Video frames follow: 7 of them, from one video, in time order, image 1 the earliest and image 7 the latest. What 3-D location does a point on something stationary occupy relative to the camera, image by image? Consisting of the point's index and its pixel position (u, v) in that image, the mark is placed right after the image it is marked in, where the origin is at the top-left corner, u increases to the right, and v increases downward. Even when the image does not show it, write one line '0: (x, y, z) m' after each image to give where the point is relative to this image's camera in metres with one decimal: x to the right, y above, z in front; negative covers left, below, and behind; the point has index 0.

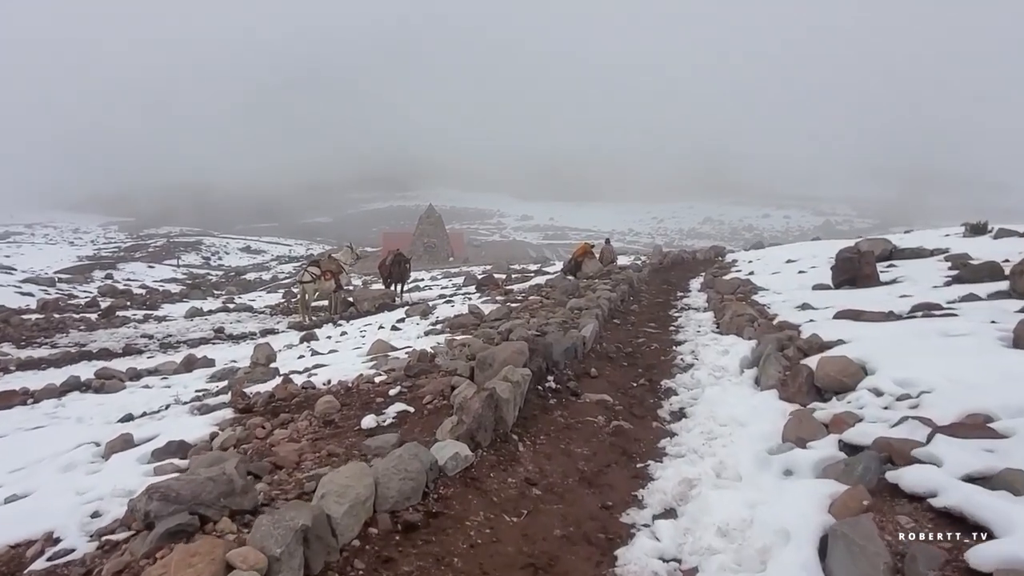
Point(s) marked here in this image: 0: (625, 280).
0: (+2.7, +0.2, +17.4) m
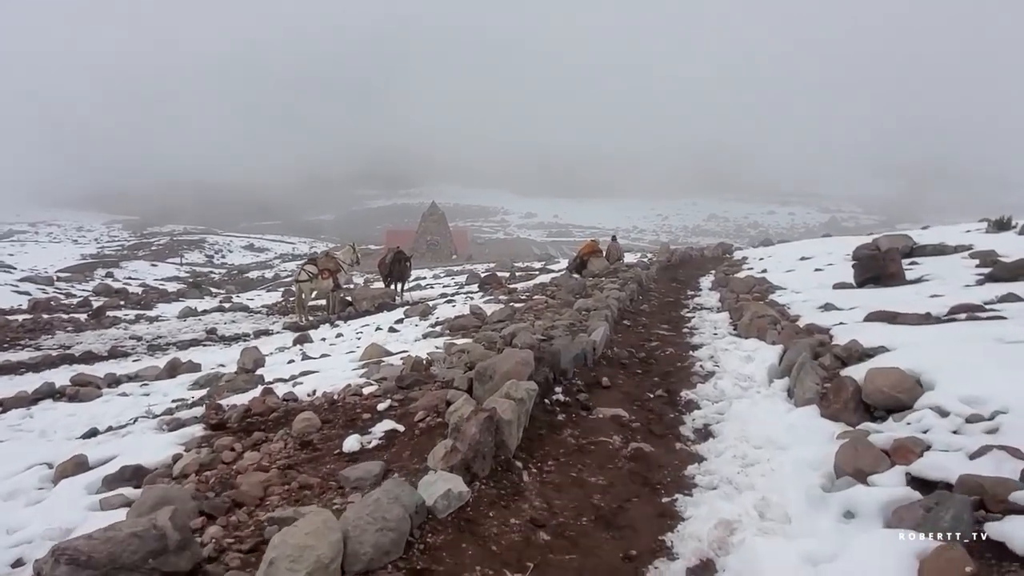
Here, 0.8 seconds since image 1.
0: (+2.8, +0.2, +16.6) m
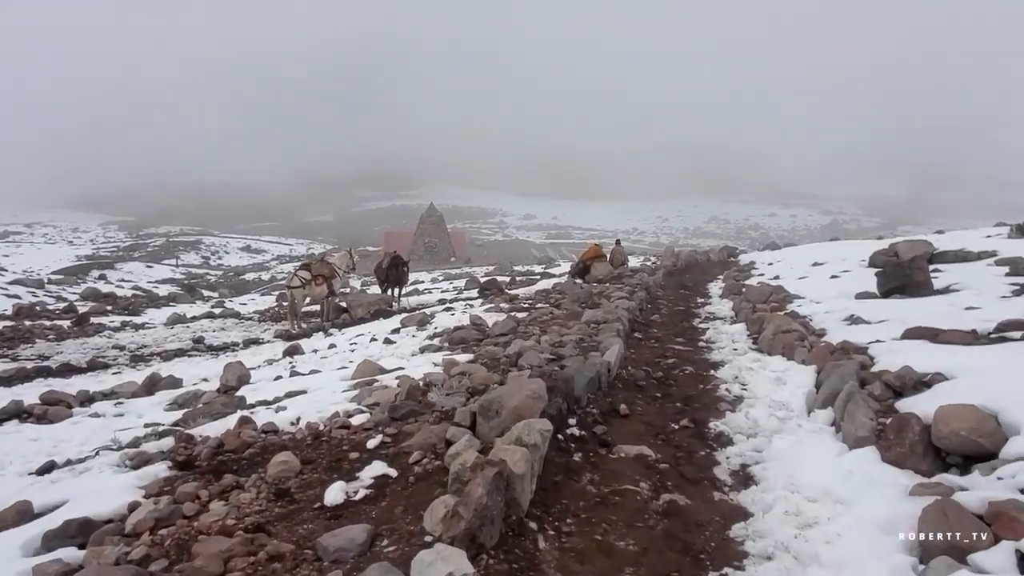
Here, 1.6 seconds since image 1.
0: (+2.9, +0.1, +15.9) m
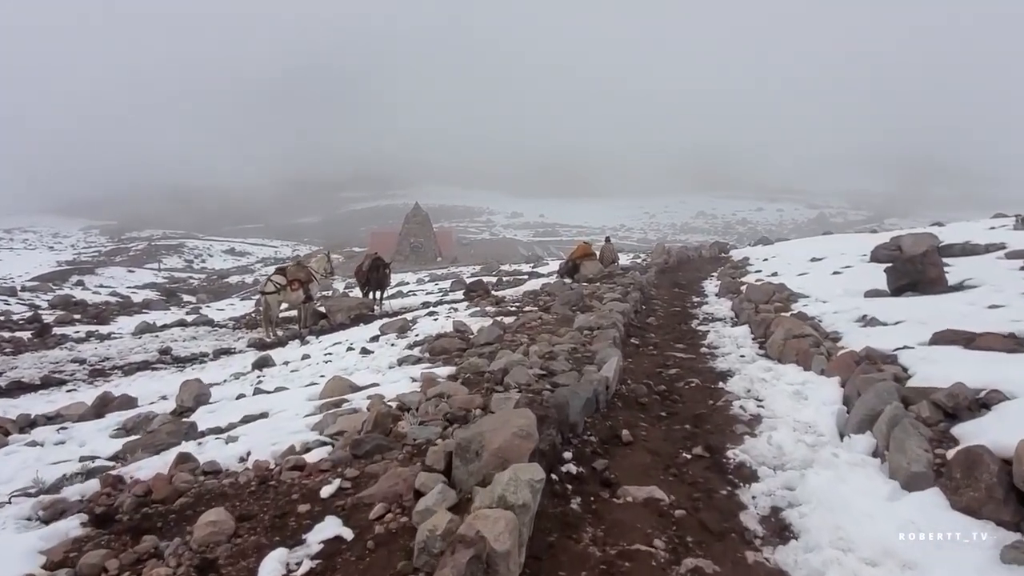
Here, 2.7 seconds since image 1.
0: (+2.6, +0.1, +15.1) m
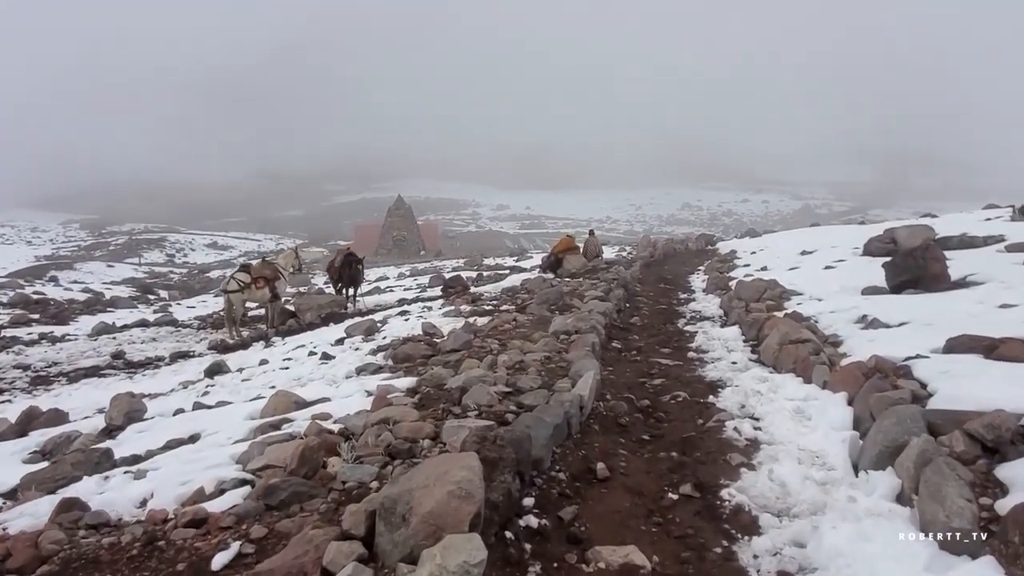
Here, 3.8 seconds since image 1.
0: (+2.1, +0.1, +14.3) m
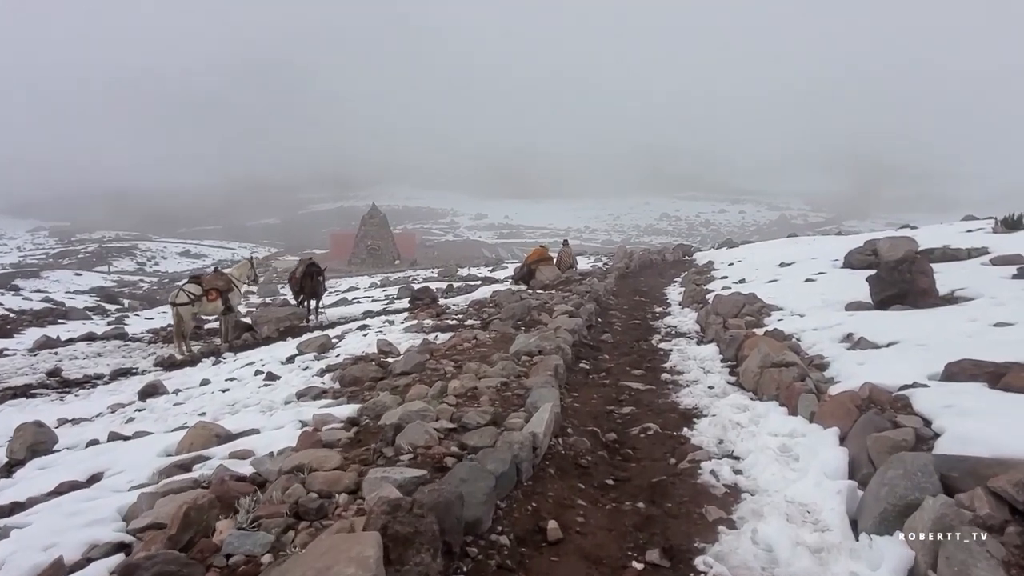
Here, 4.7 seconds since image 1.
0: (+1.5, -0.1, +13.6) m
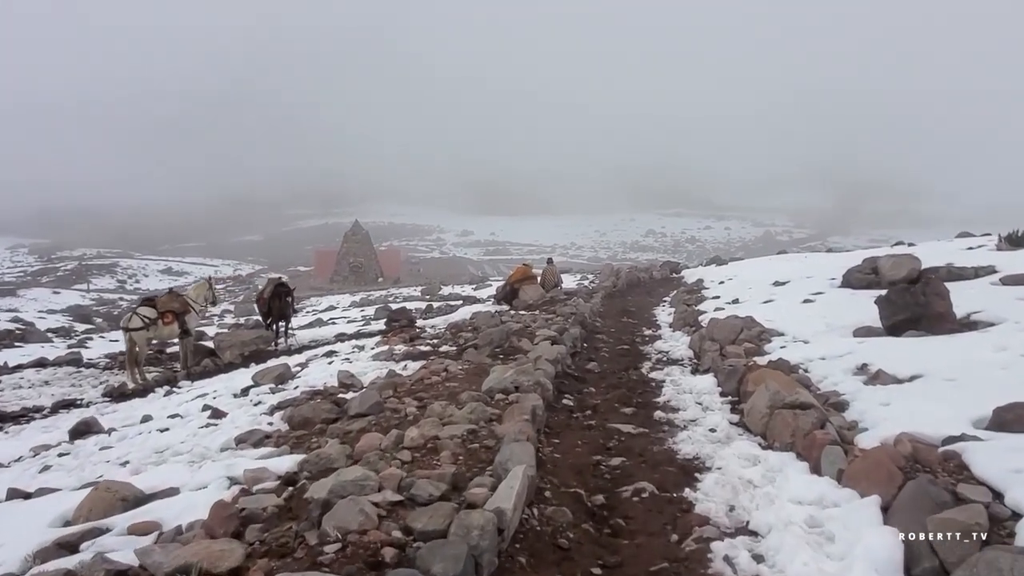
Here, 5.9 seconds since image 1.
0: (+1.1, -0.5, +12.7) m
